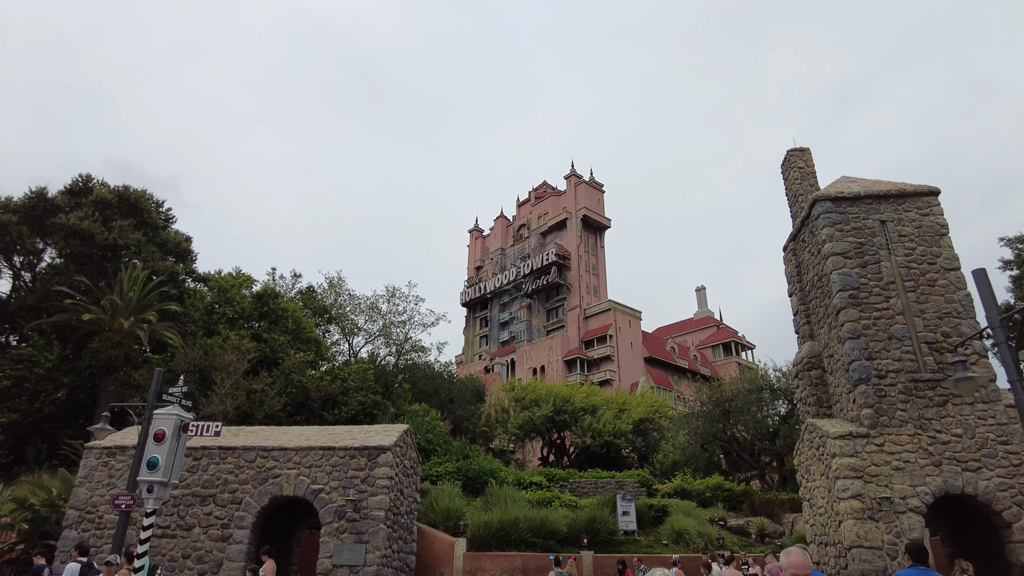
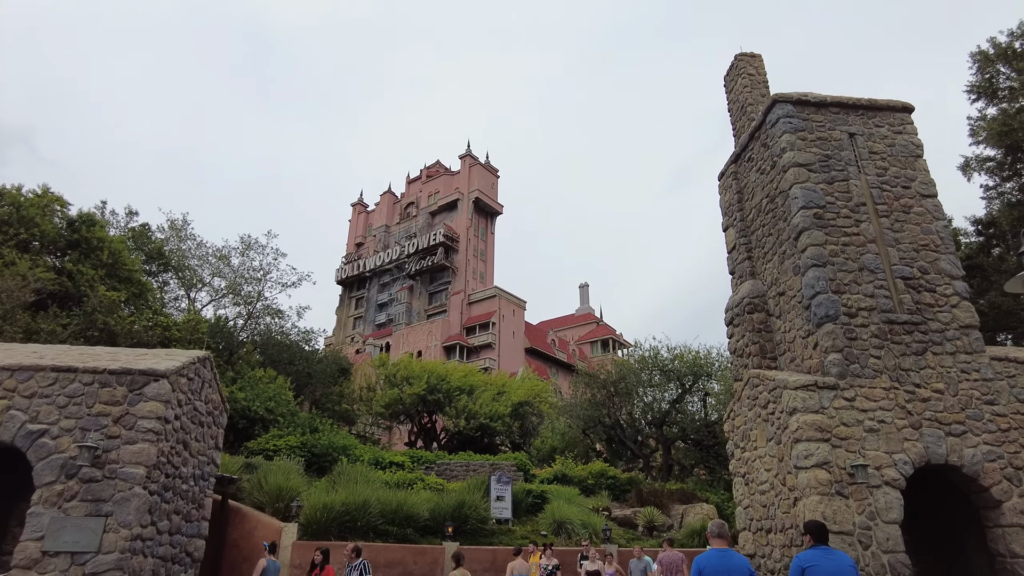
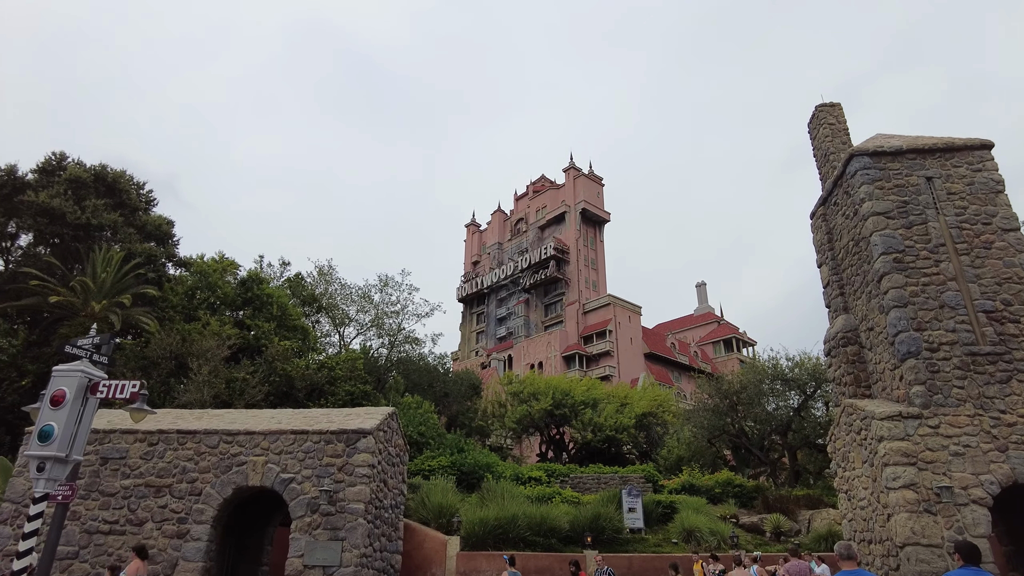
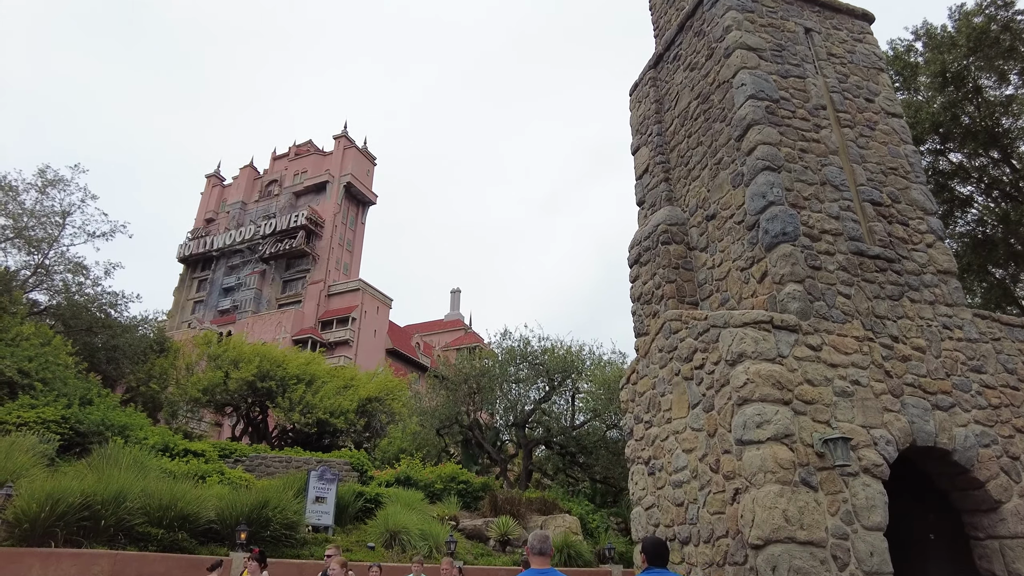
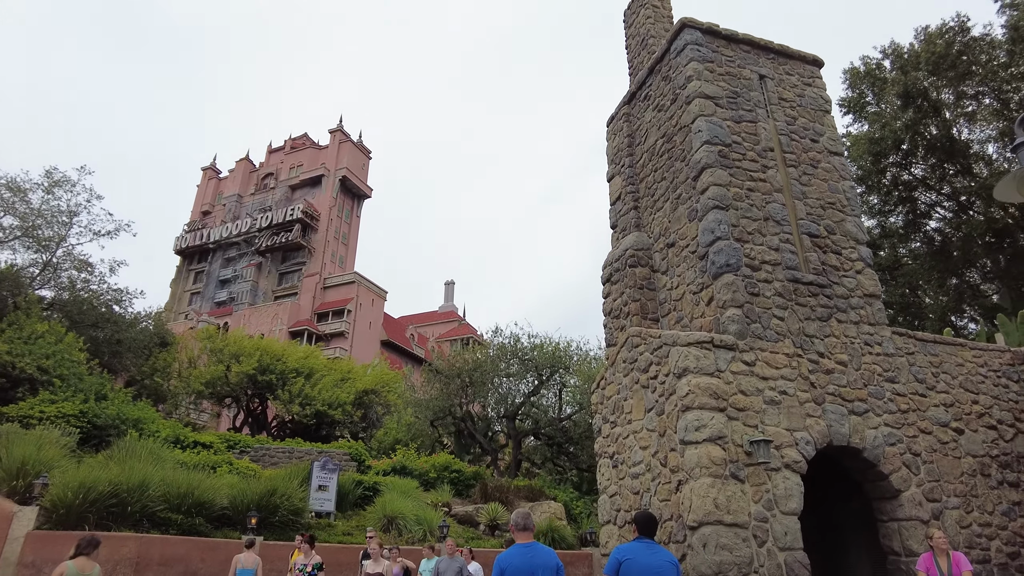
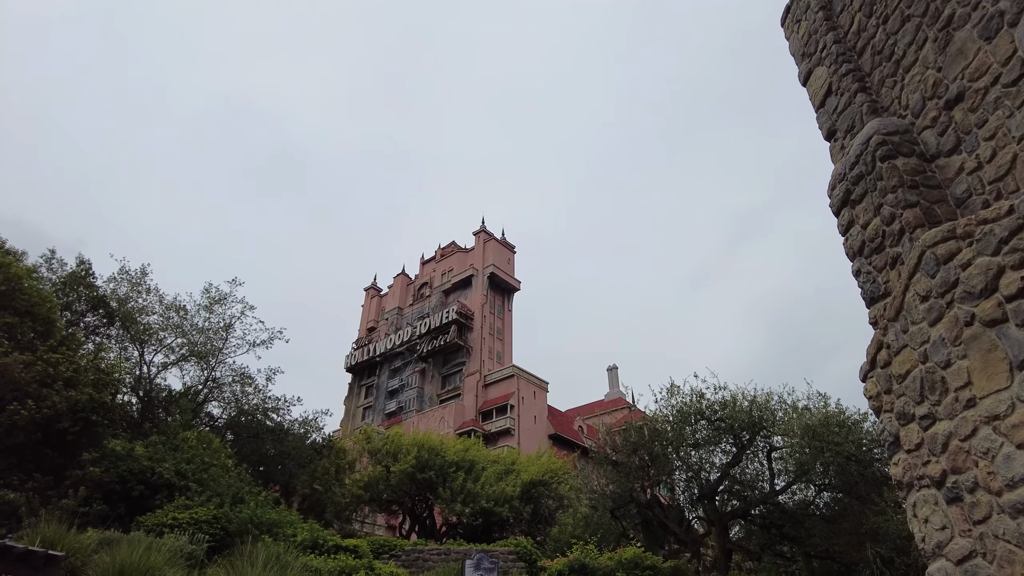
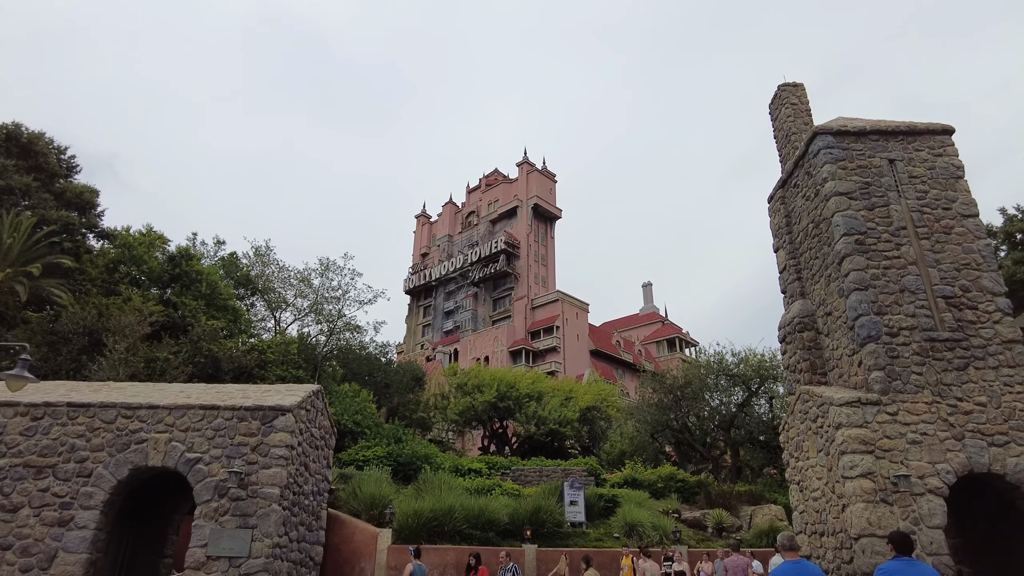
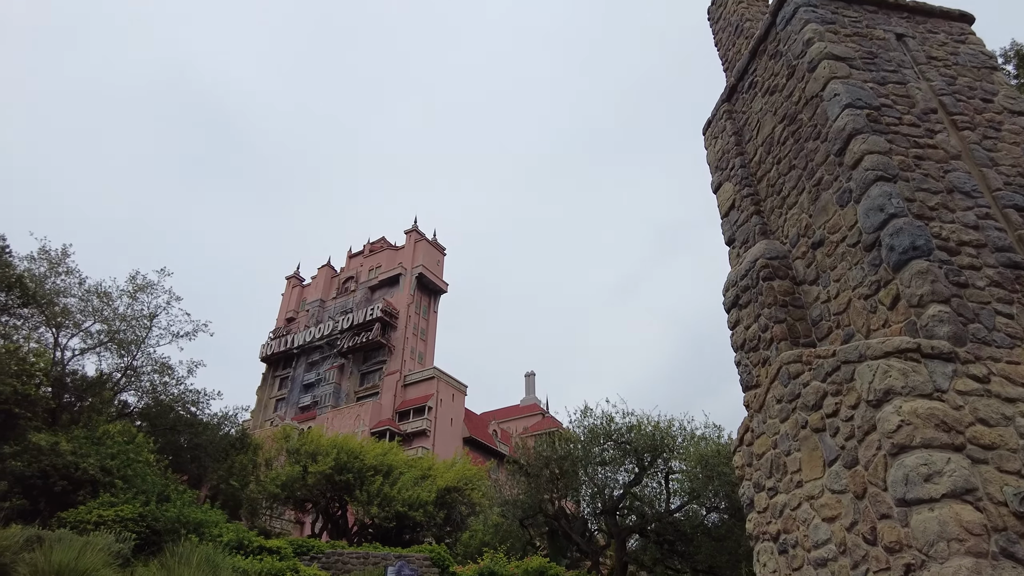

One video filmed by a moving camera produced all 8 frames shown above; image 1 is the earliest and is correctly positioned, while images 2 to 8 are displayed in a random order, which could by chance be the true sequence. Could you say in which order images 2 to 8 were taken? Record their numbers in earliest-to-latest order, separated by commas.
3, 7, 2, 5, 4, 8, 6
